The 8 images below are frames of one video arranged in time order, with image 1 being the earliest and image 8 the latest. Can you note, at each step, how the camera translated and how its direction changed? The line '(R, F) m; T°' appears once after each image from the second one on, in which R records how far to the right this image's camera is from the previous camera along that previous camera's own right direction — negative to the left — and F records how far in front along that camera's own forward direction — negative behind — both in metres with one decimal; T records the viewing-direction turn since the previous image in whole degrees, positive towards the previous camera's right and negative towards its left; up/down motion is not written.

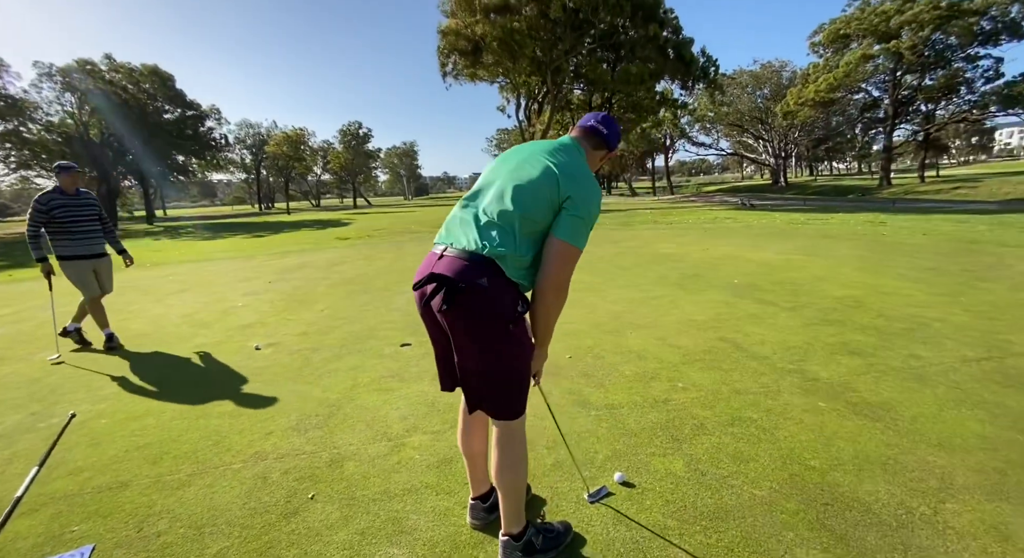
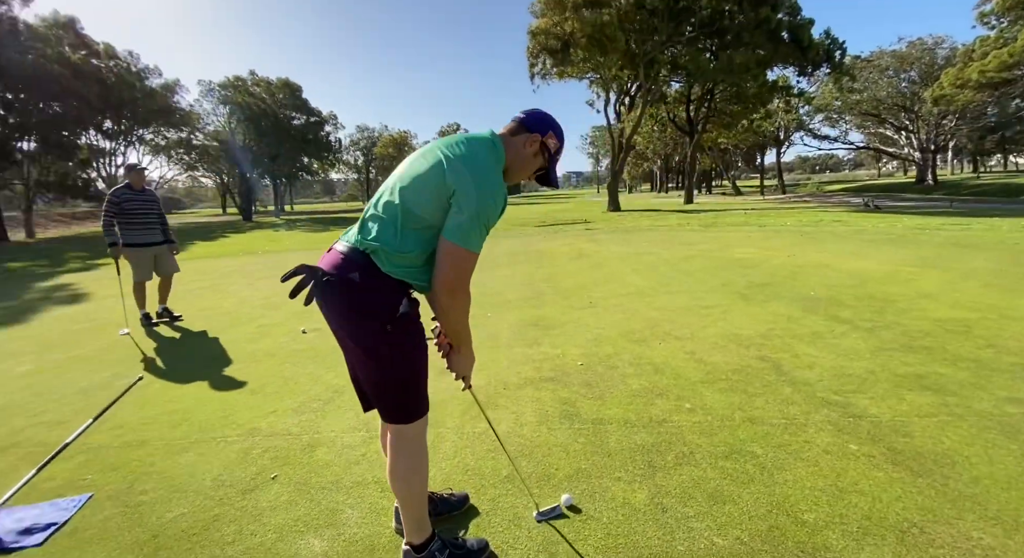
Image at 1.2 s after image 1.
(+0.7, +0.2) m; -13°
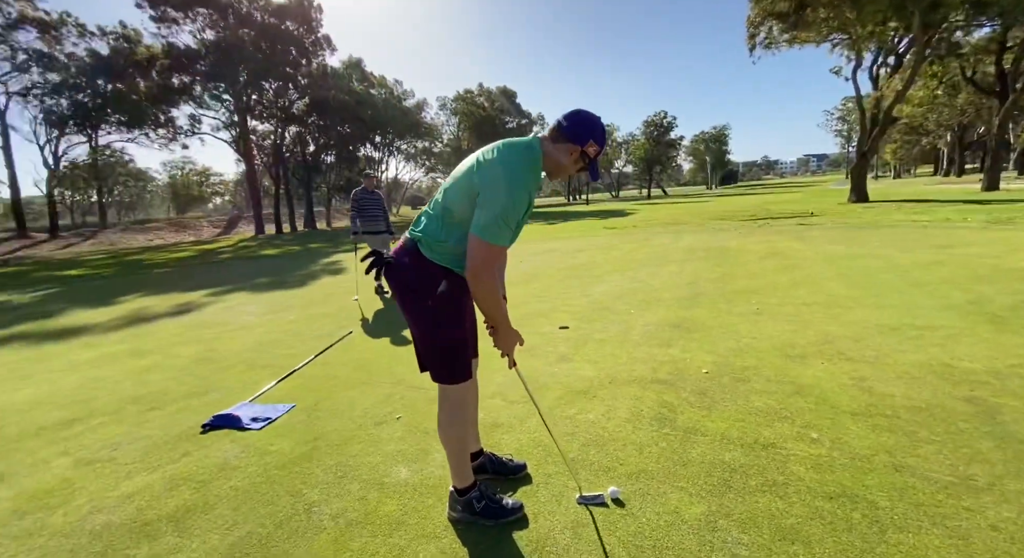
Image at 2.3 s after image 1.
(+0.8, 0.0) m; -27°
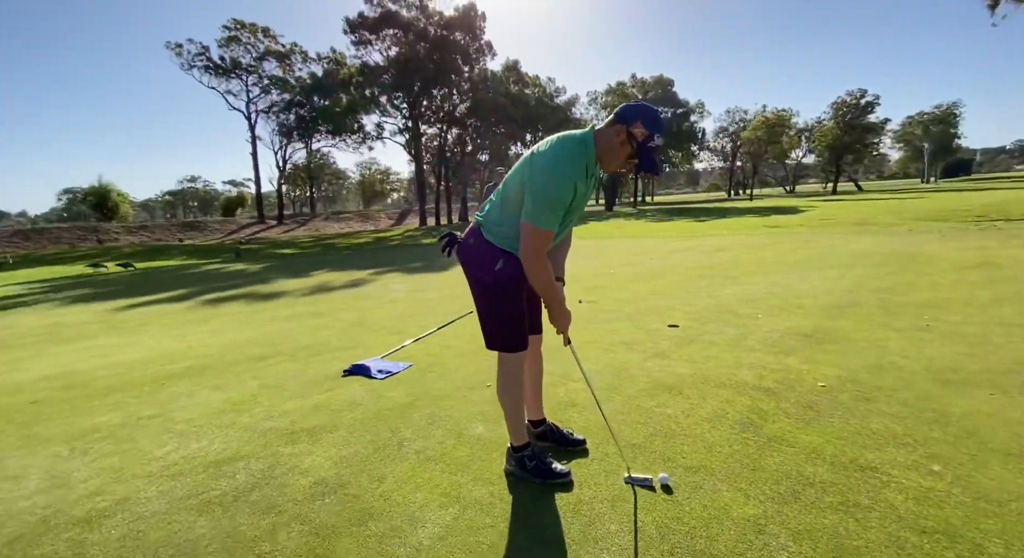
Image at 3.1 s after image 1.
(+0.5, -0.1) m; -19°
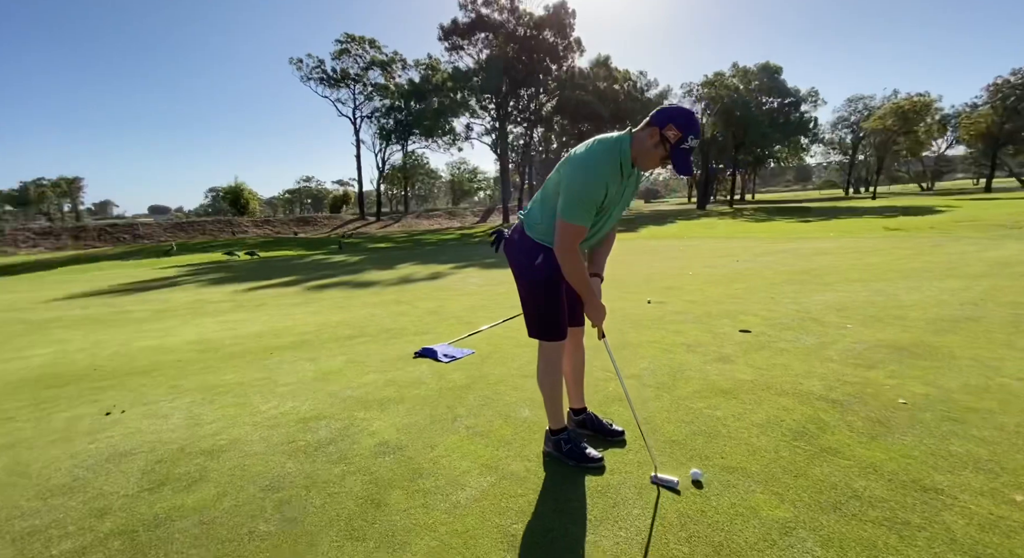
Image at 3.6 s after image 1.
(+0.2, -0.2) m; -11°
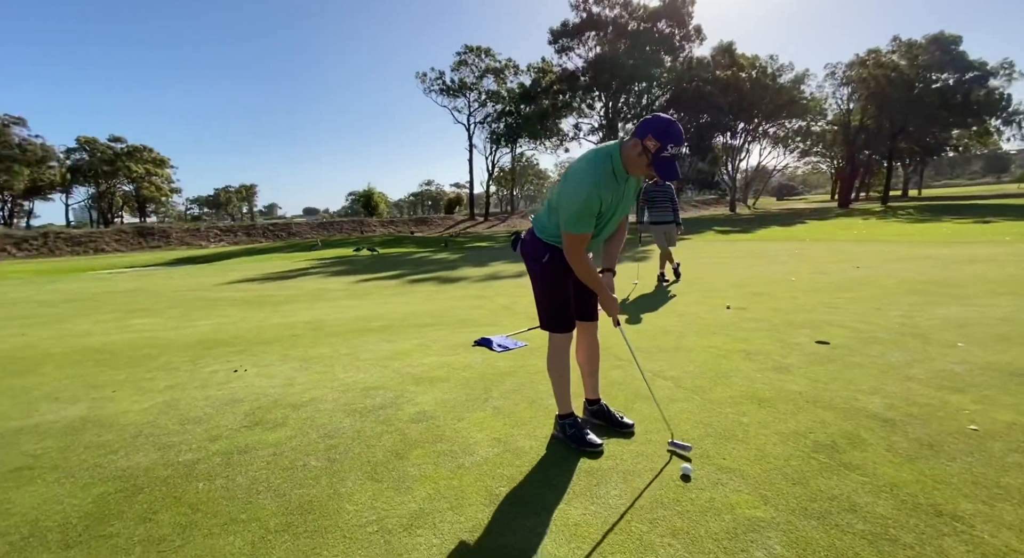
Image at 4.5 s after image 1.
(+0.6, -0.2) m; -14°
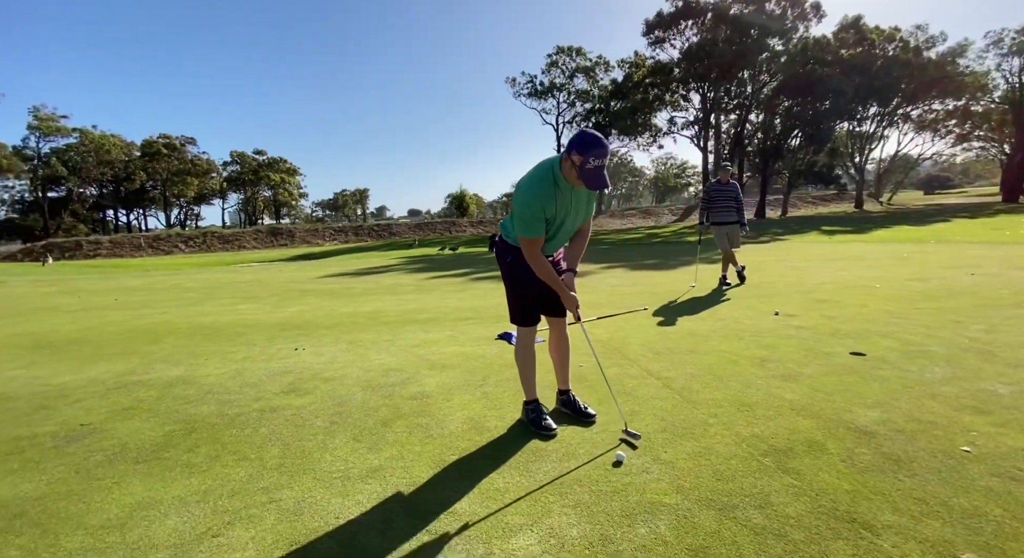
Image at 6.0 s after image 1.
(+0.8, -0.3) m; -12°
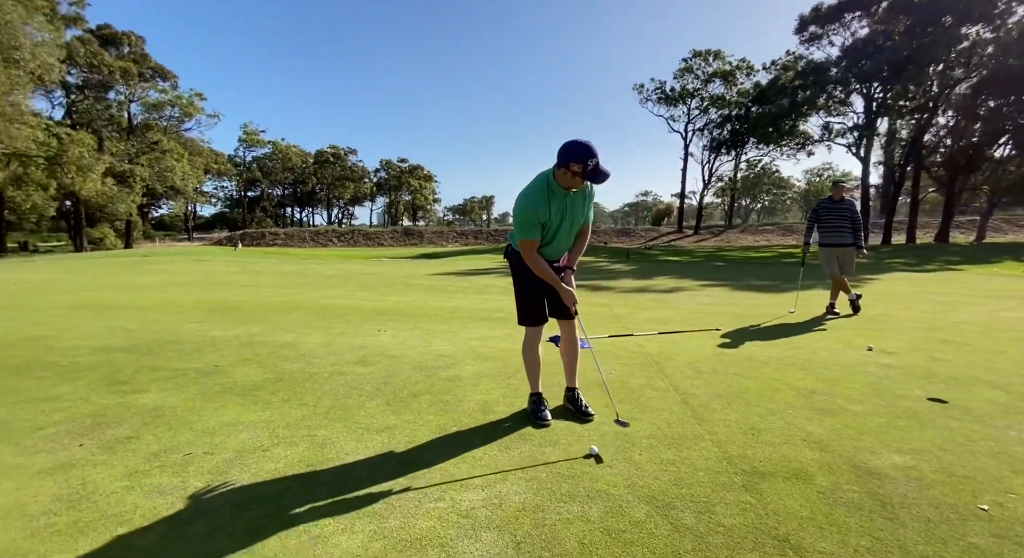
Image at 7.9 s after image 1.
(+0.8, -0.3) m; -16°
